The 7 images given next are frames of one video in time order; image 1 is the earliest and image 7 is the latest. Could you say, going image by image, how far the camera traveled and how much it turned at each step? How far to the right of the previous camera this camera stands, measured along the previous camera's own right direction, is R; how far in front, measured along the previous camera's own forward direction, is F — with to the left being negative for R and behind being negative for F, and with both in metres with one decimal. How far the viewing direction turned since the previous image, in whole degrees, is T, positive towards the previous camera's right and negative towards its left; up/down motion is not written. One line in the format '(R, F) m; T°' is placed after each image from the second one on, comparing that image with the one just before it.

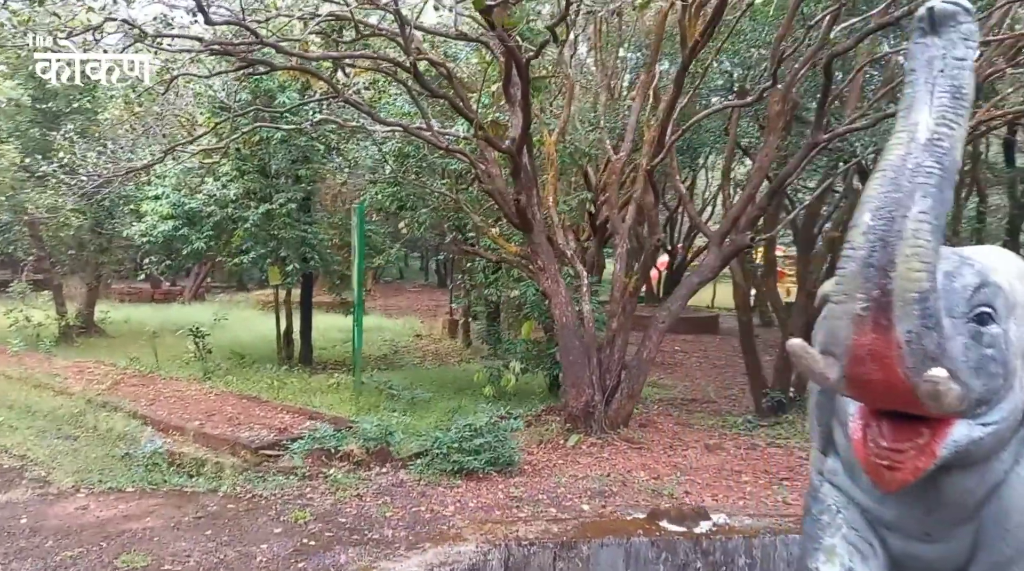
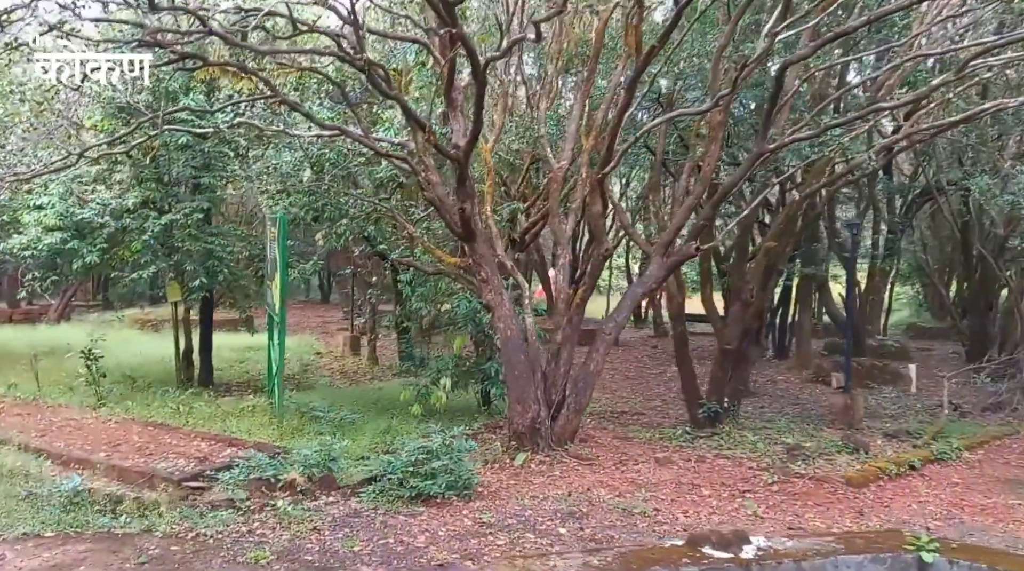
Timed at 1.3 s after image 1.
(-0.6, +0.4) m; +8°
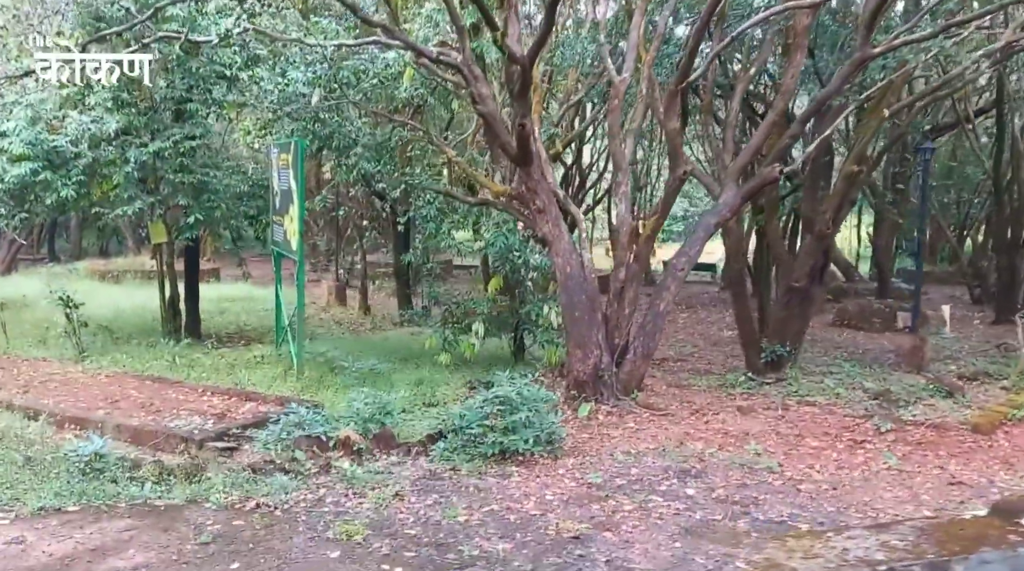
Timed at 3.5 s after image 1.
(-0.9, +1.0) m; +3°
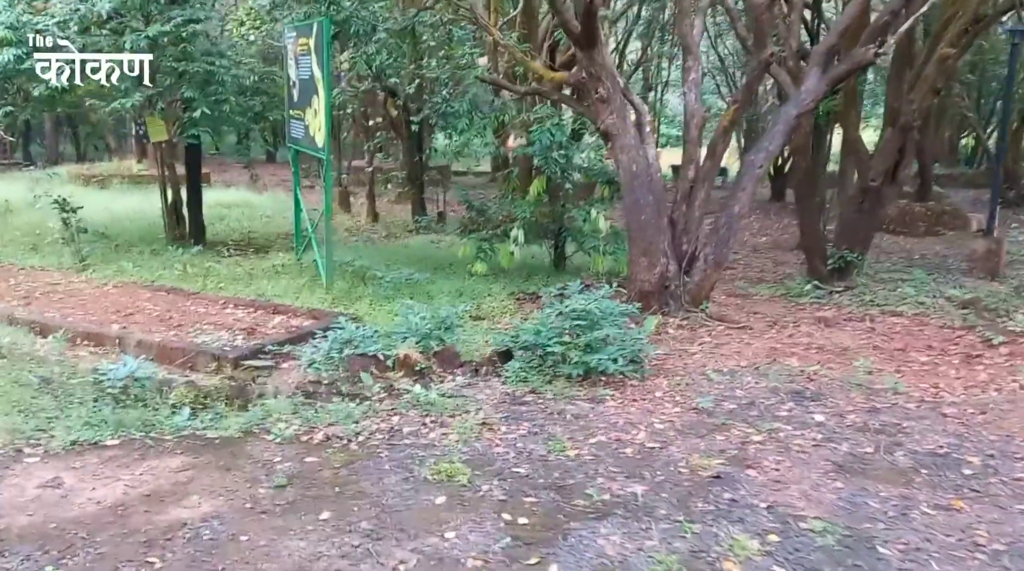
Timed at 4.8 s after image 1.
(-0.6, +0.7) m; +1°
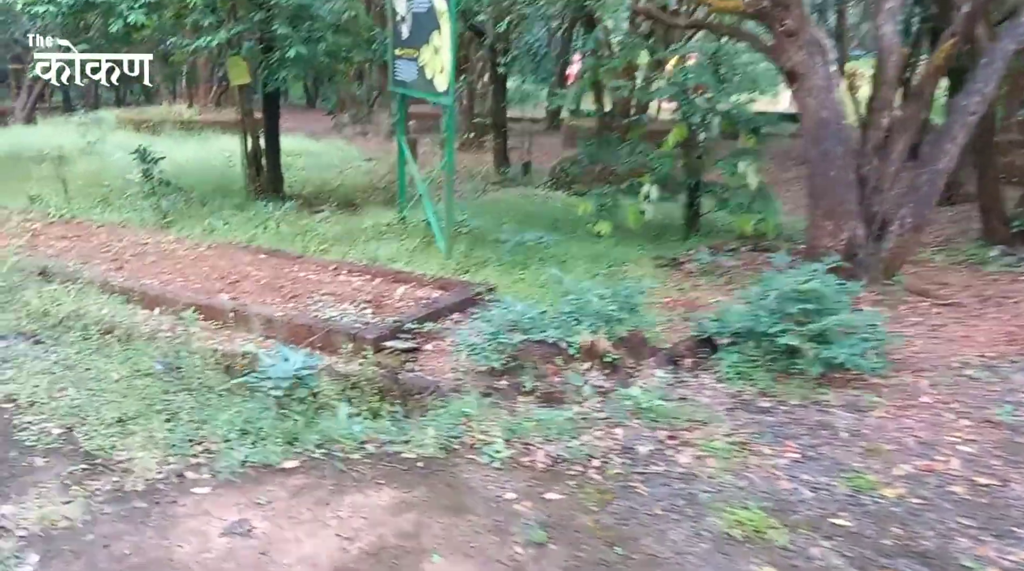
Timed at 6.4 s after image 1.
(-0.9, +0.9) m; -2°
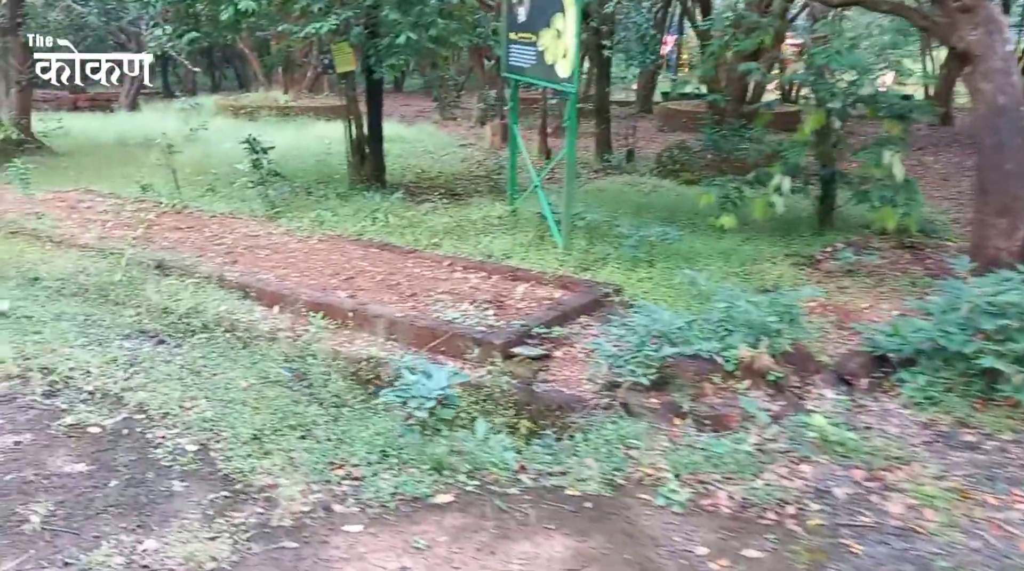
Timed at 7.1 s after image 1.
(-0.3, +0.4) m; -5°
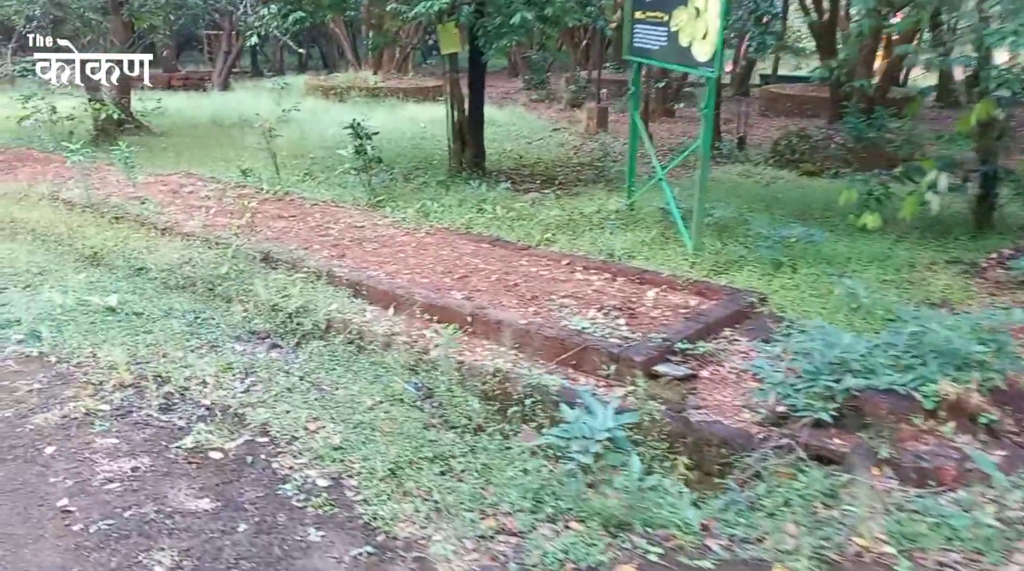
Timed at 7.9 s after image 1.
(-0.4, +0.5) m; -5°
